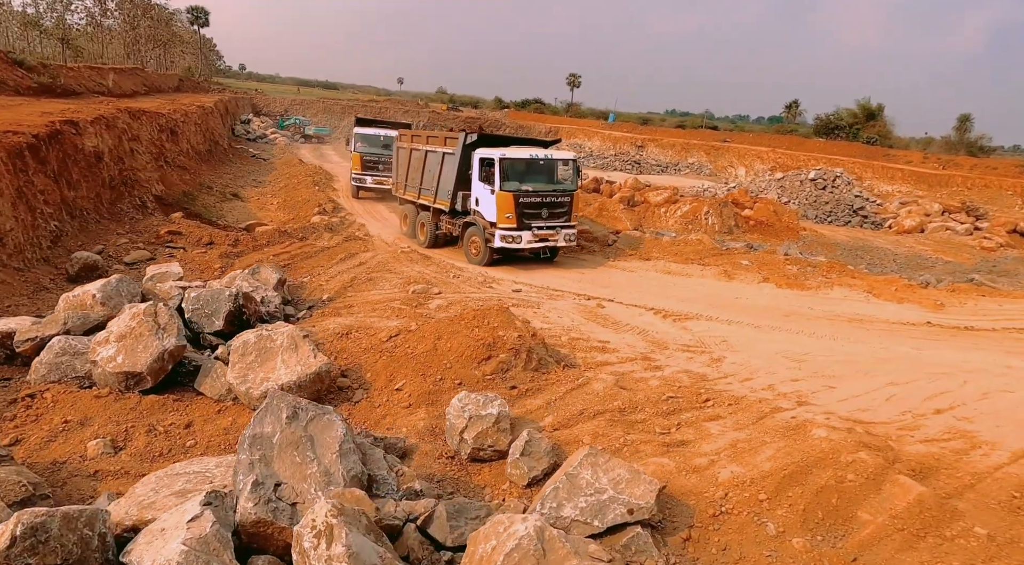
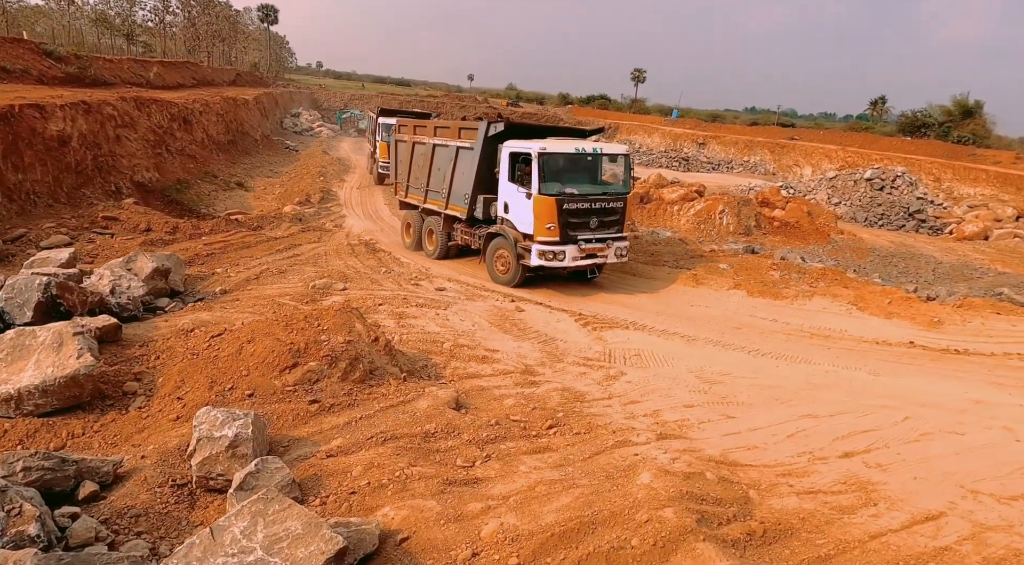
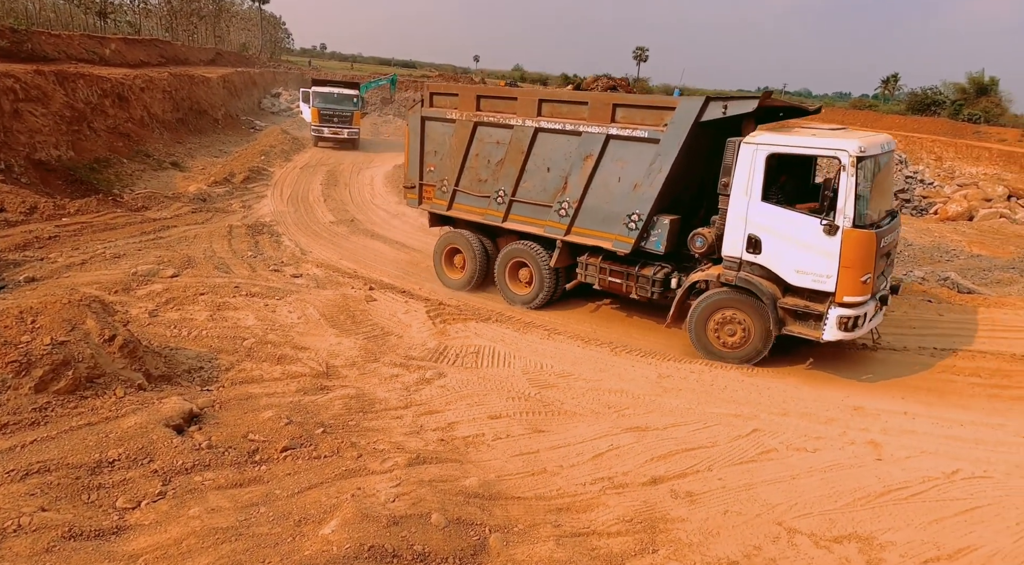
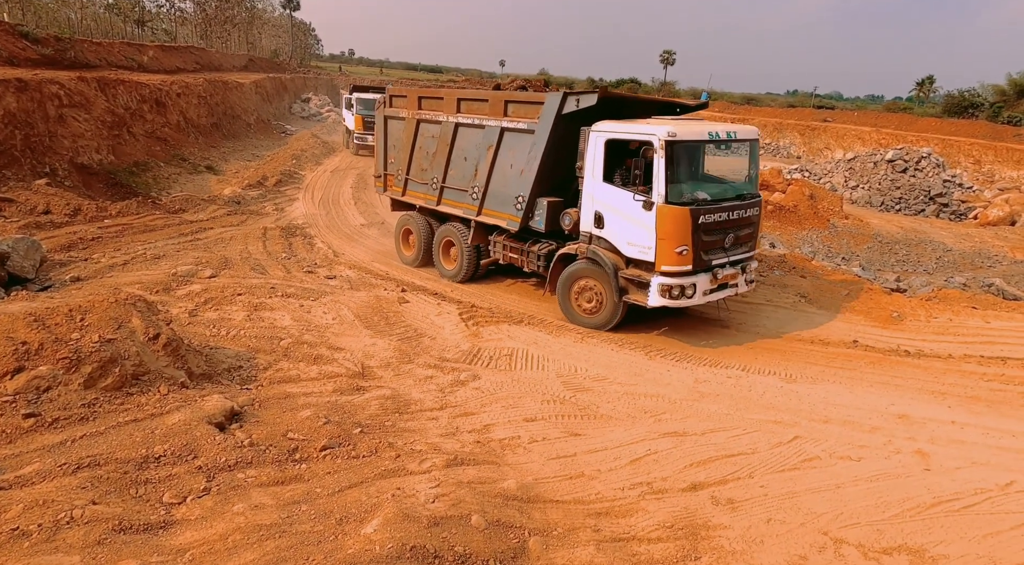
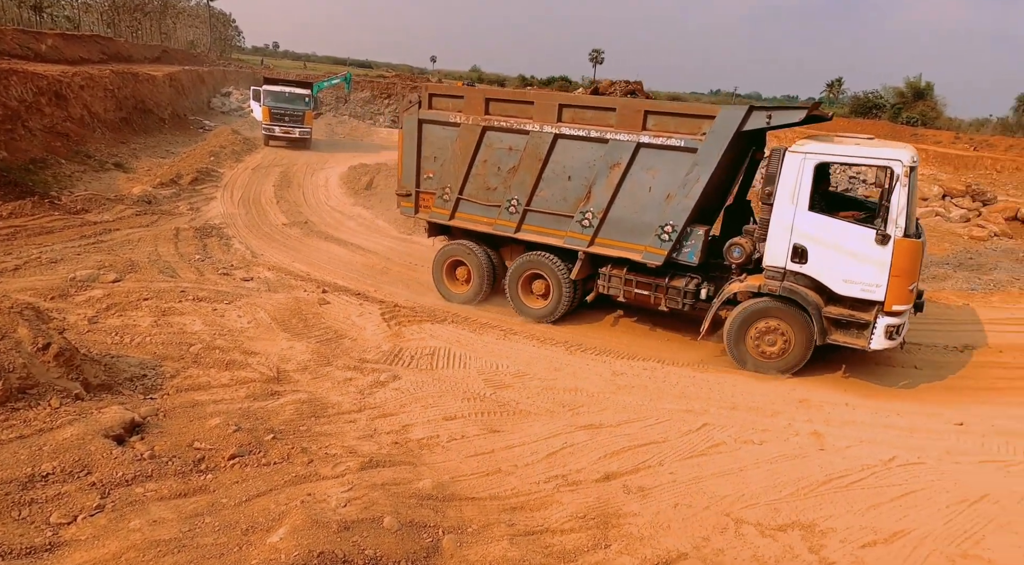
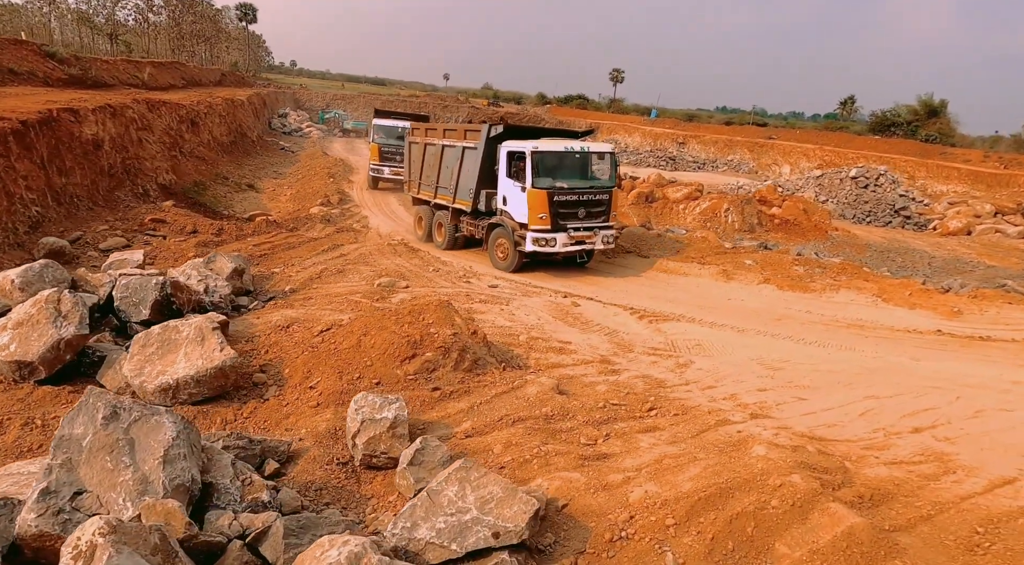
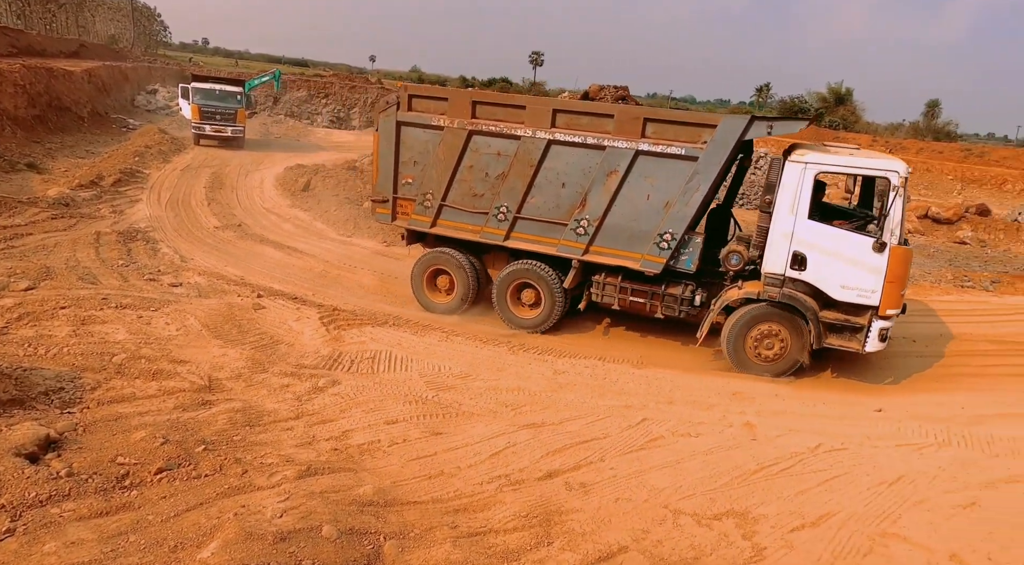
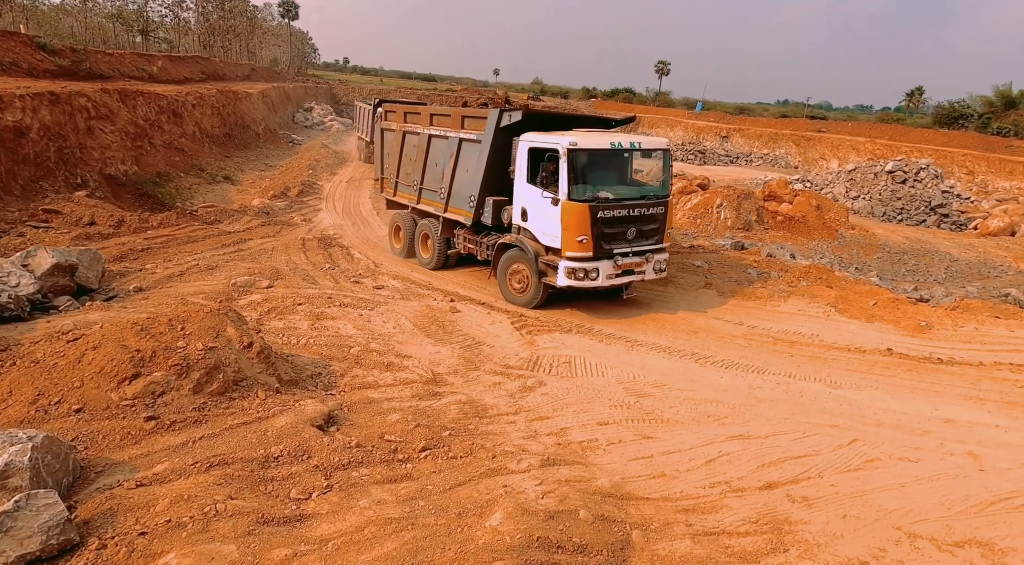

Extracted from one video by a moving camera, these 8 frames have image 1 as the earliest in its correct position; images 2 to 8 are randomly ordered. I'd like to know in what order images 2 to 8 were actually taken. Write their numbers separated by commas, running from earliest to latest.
6, 2, 8, 4, 3, 5, 7
